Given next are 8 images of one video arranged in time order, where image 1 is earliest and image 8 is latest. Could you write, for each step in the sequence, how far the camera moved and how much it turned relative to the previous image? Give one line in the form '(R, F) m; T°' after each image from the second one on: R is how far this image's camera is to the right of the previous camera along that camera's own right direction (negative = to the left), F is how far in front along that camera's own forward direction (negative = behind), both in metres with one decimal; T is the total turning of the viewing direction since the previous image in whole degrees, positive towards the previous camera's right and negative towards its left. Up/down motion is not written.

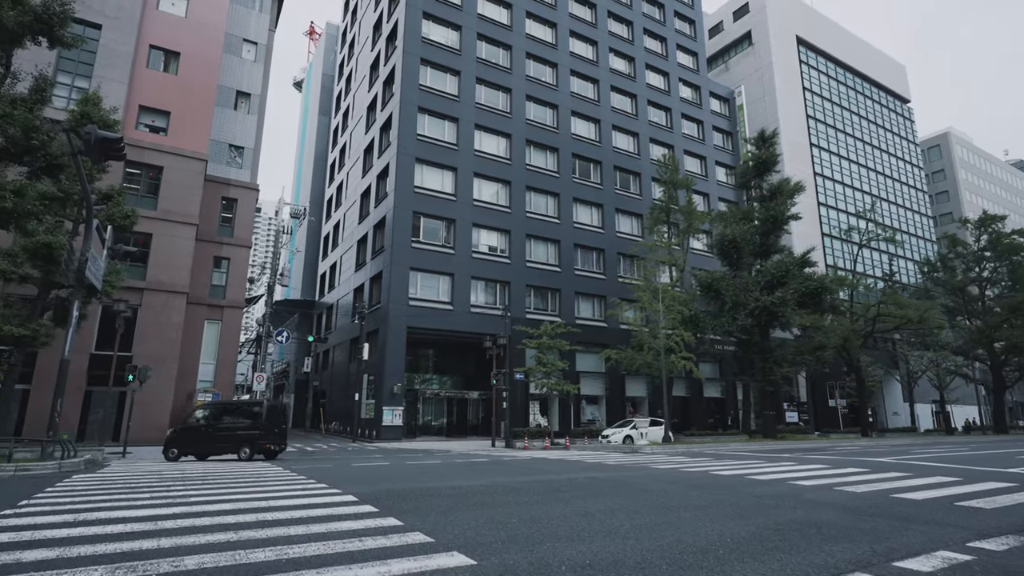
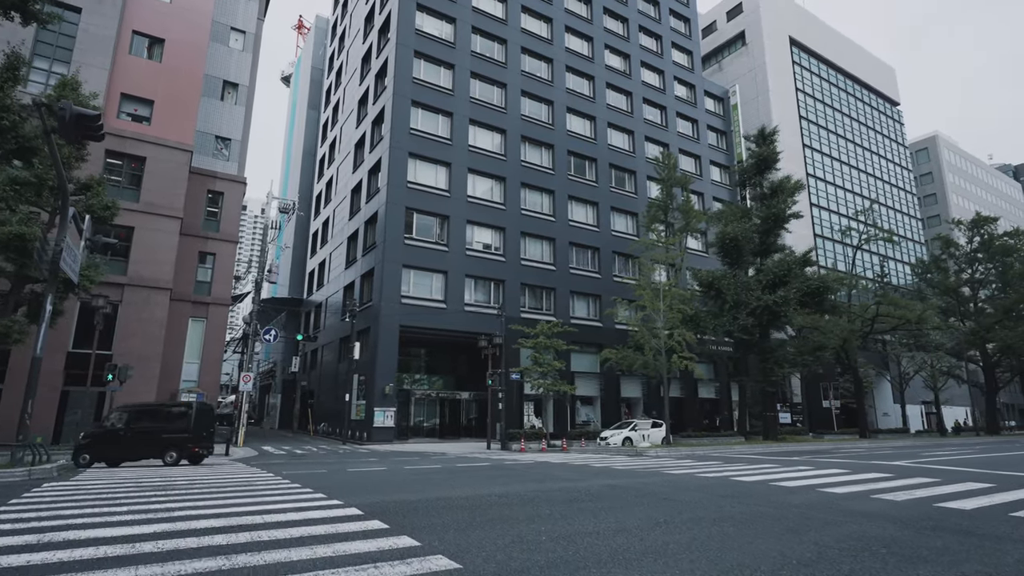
(-0.5, +0.8) m; +1°
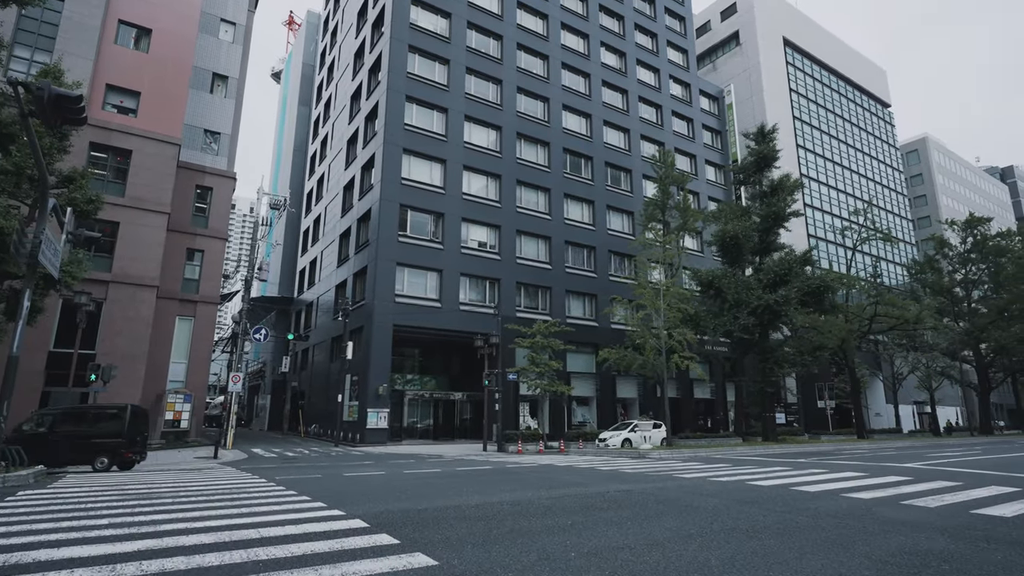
(-0.3, +0.5) m; +1°
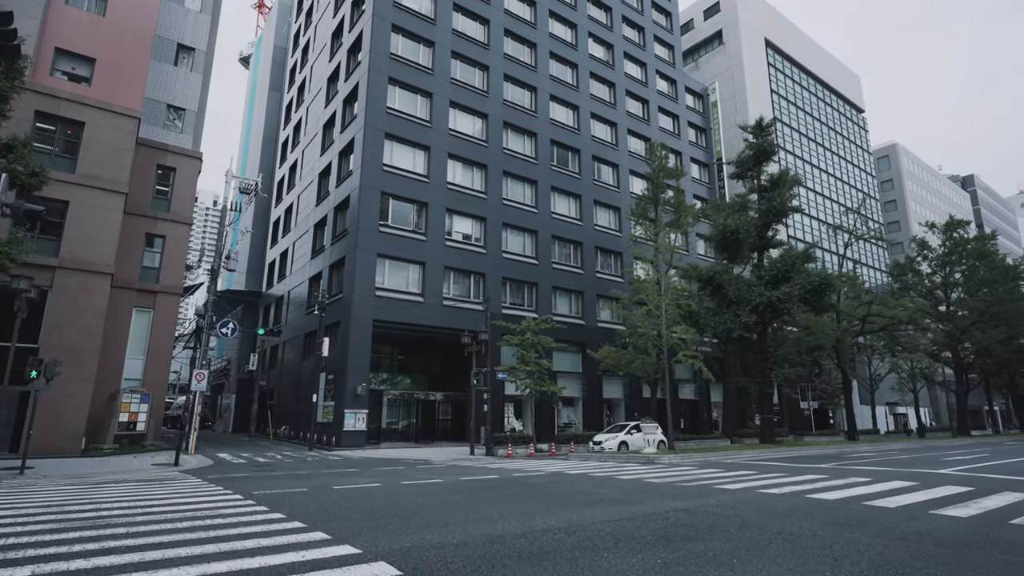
(-1.0, +1.6) m; +3°
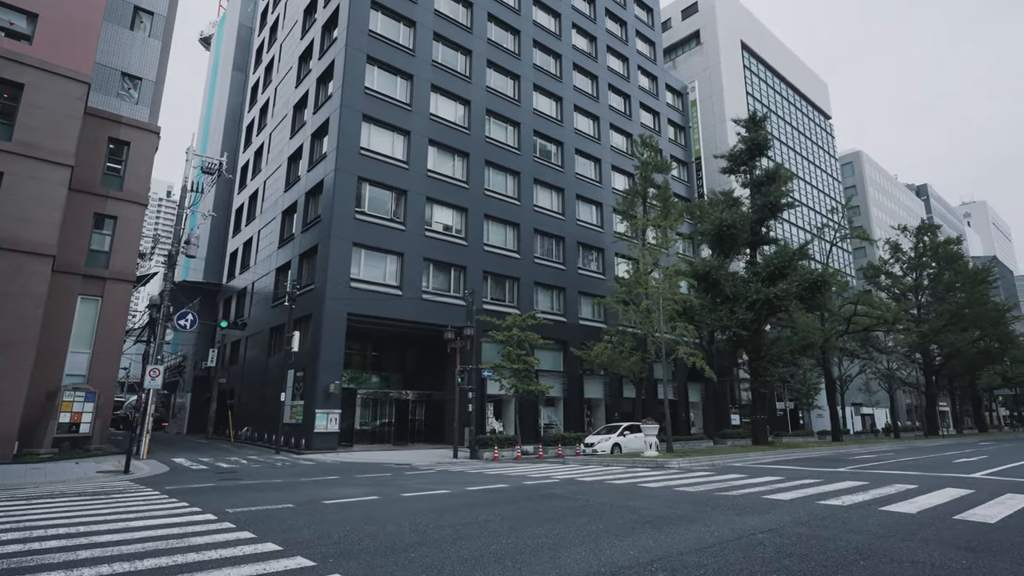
(-1.1, +1.6) m; +4°
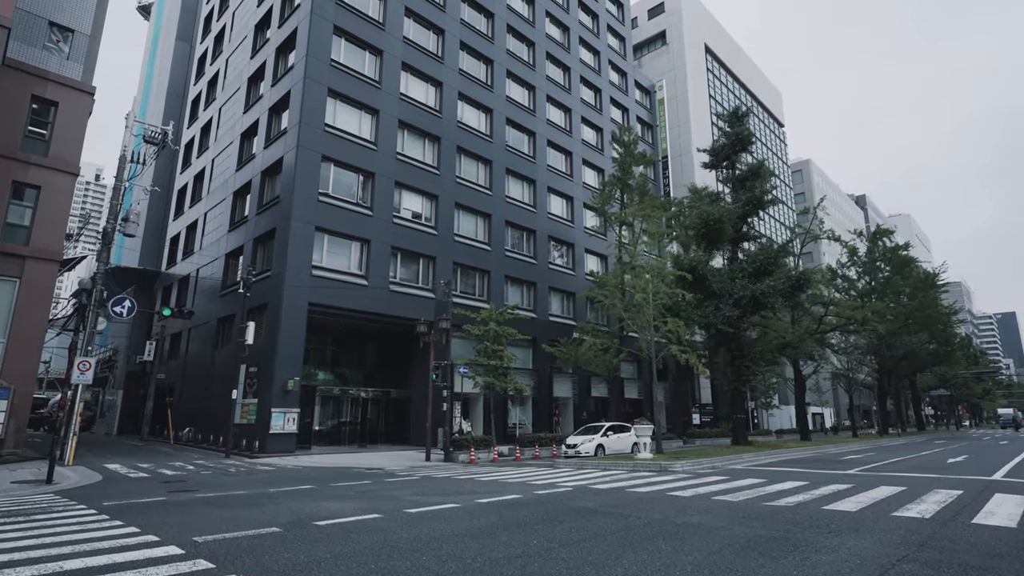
(-1.3, +1.6) m; +5°
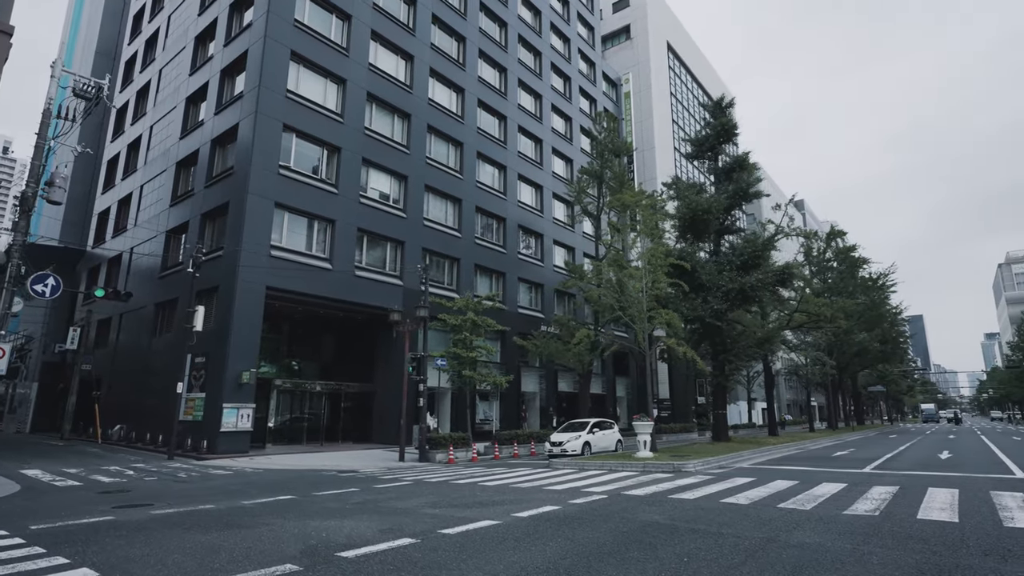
(-1.5, +1.6) m; +6°
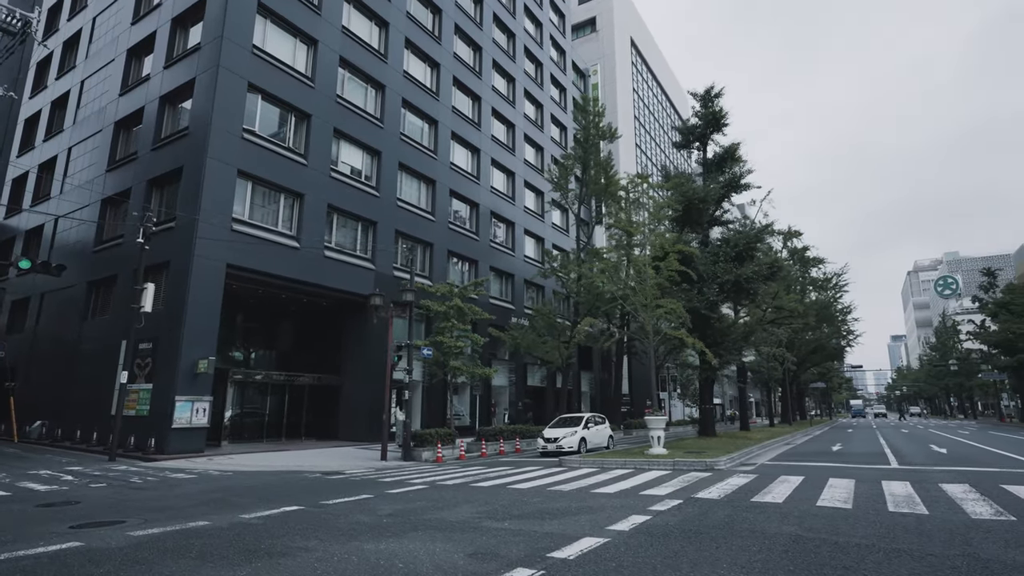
(-1.9, +1.7) m; +6°
